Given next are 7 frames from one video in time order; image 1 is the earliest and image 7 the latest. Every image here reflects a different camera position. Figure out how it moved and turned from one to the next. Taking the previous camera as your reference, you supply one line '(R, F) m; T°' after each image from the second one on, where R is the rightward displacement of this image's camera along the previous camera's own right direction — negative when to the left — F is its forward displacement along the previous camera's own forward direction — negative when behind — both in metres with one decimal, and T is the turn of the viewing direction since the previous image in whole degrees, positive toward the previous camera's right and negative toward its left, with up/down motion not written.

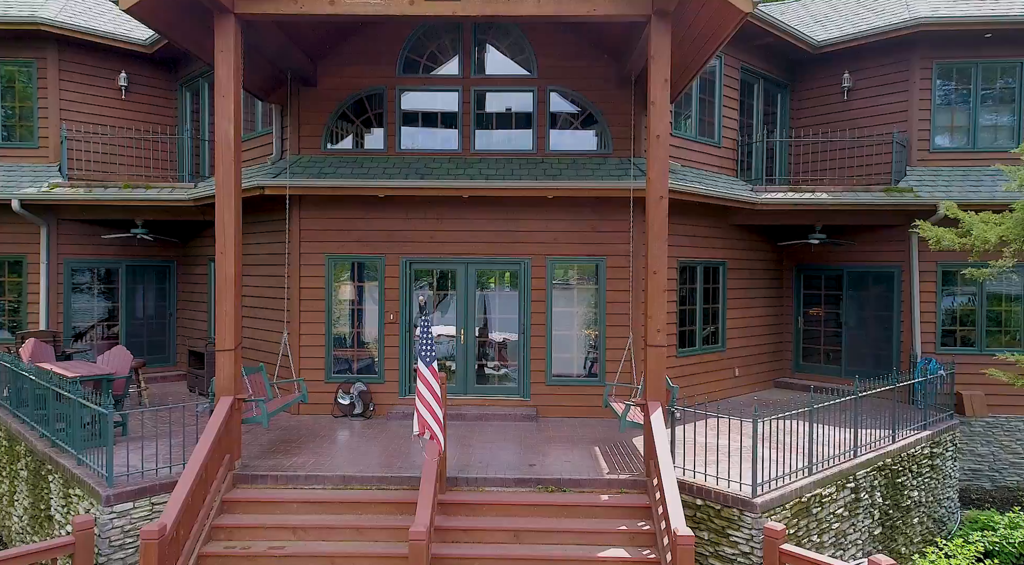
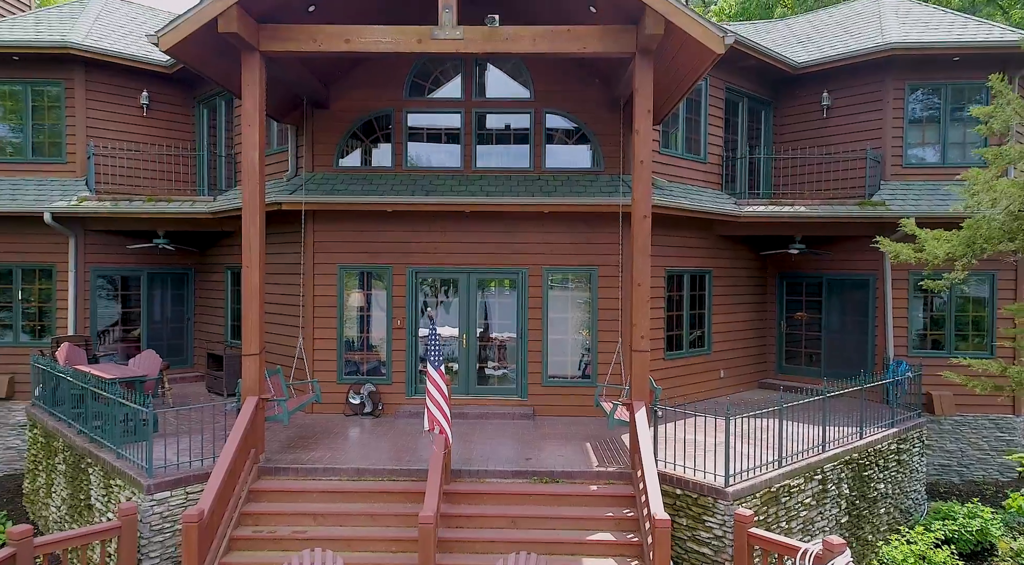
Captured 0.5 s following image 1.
(0.0, -0.7) m; 0°
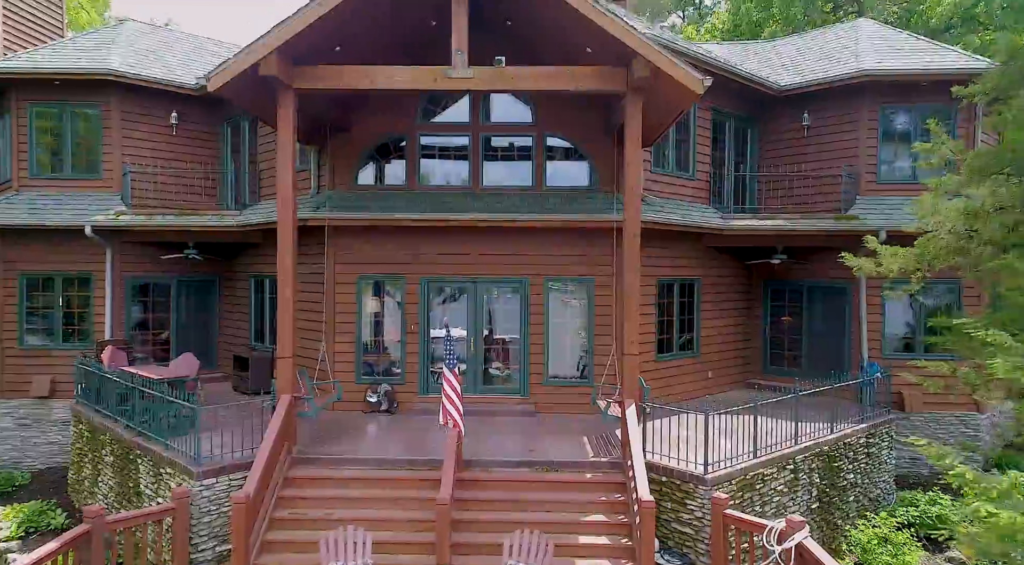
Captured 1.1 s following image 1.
(-0.1, -1.0) m; 0°
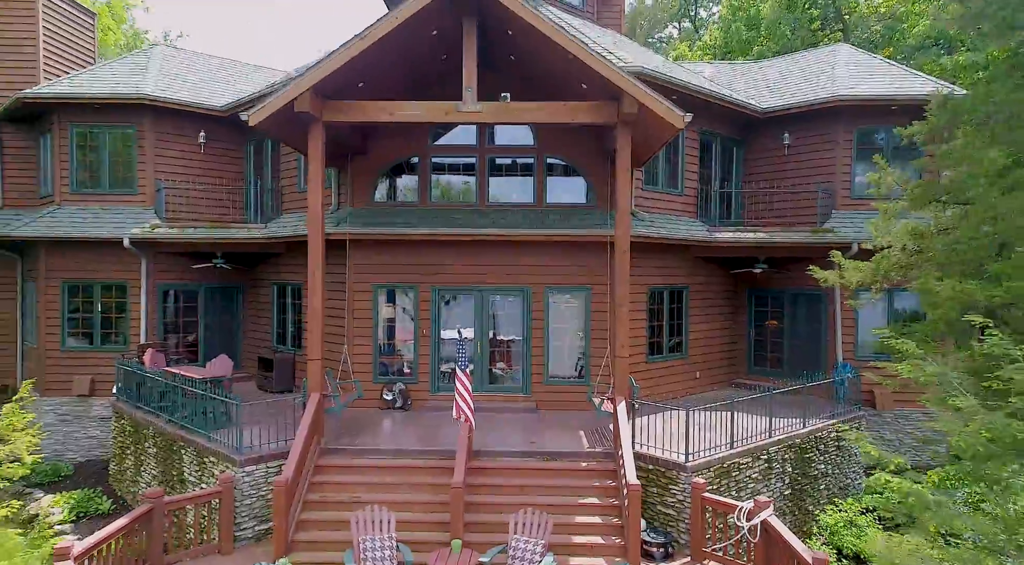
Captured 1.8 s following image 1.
(0.0, -1.1) m; 0°
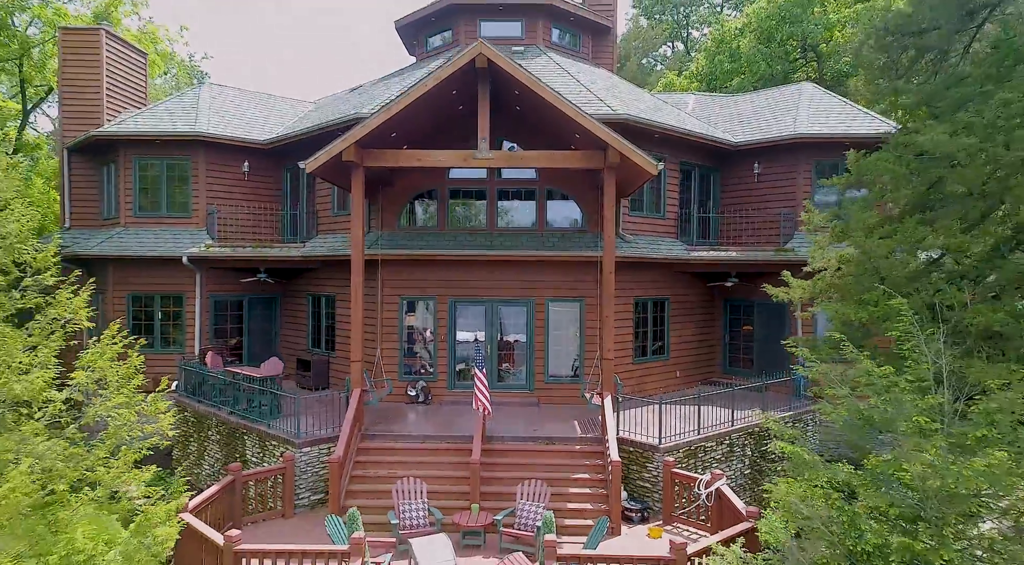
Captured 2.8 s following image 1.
(-0.1, -2.1) m; 0°
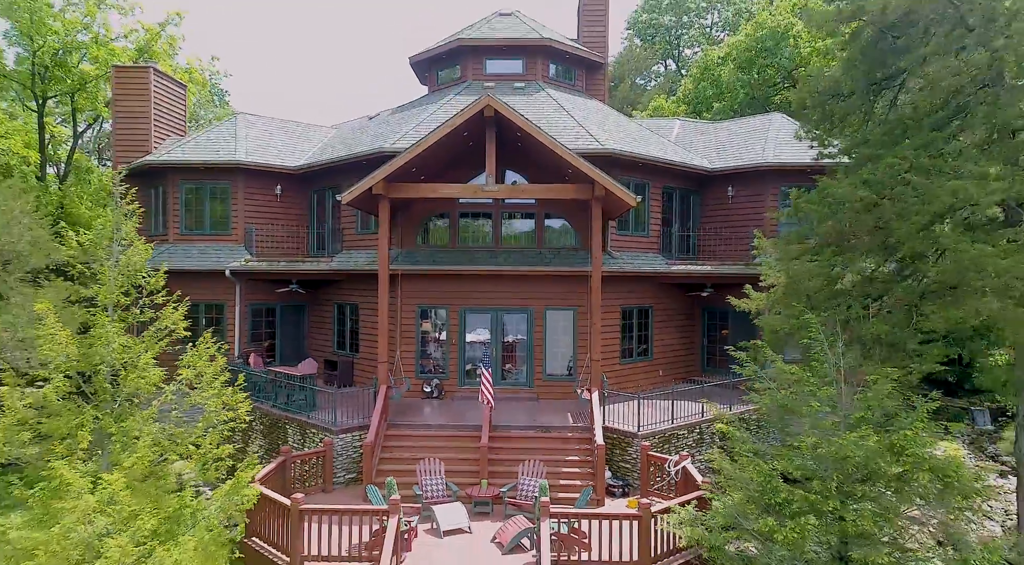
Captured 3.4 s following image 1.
(0.0, -2.2) m; 0°
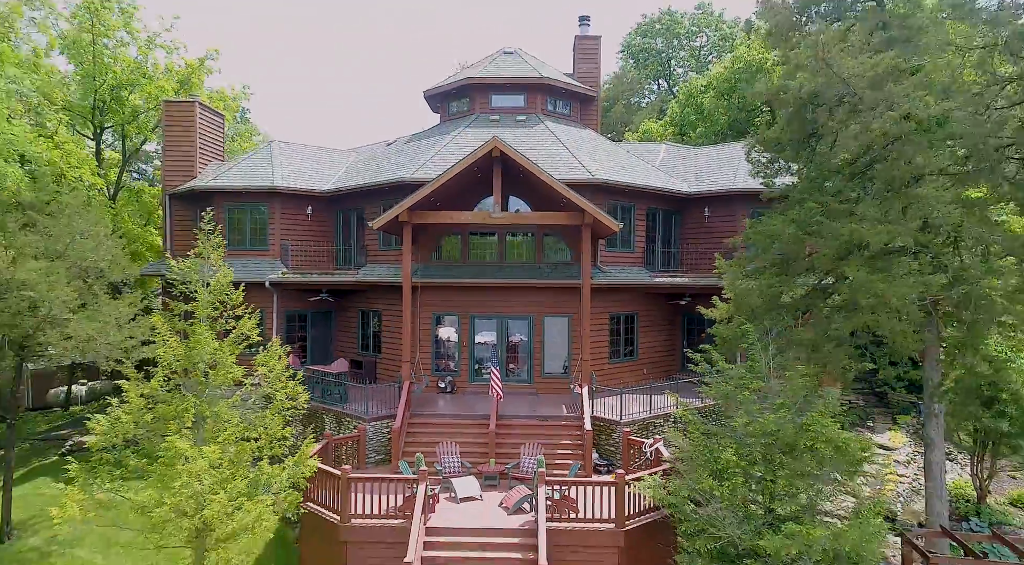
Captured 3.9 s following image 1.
(0.0, -2.6) m; 0°
